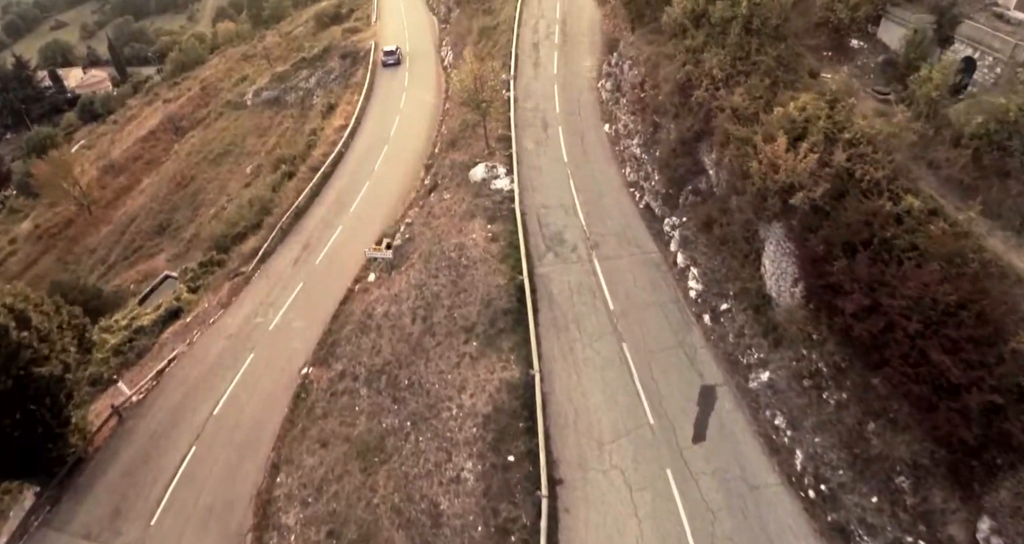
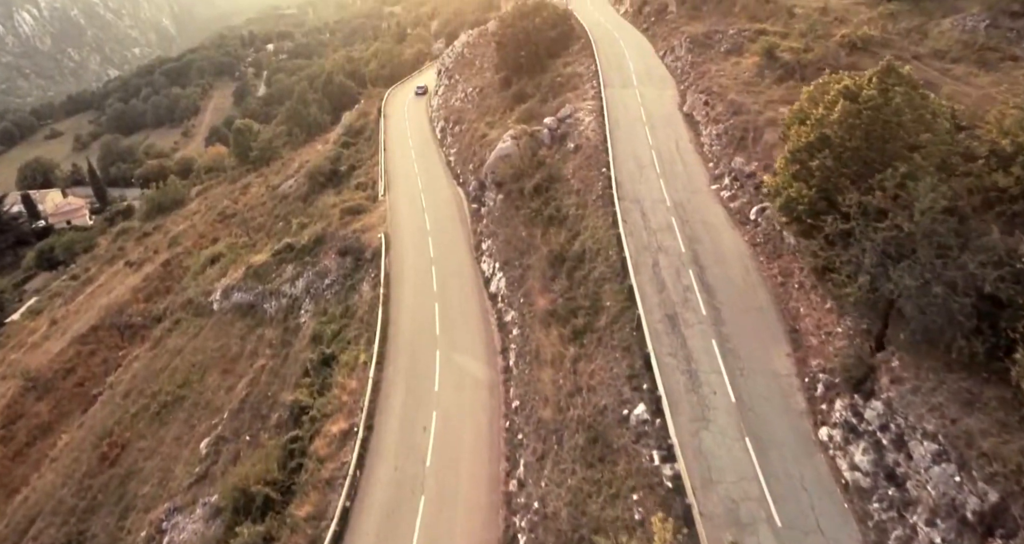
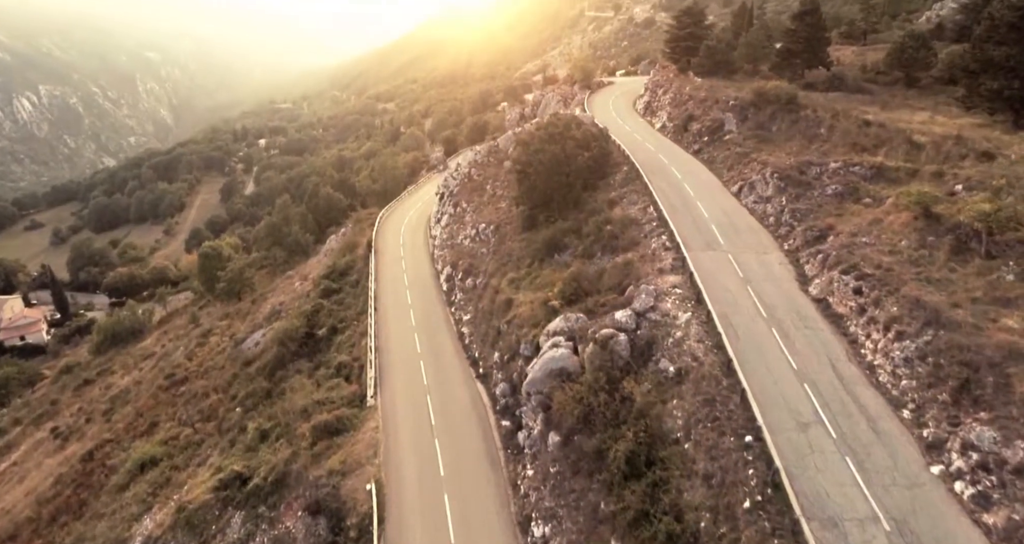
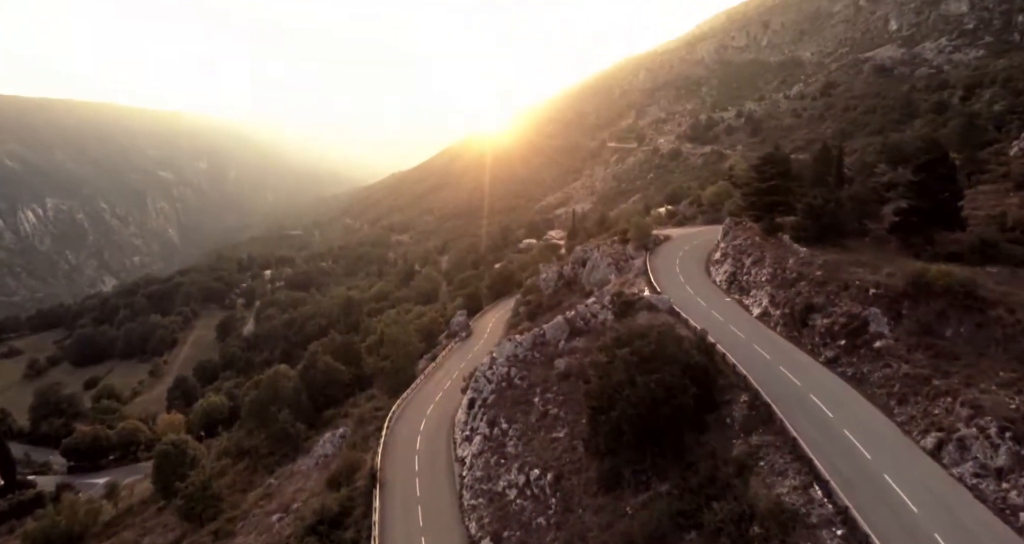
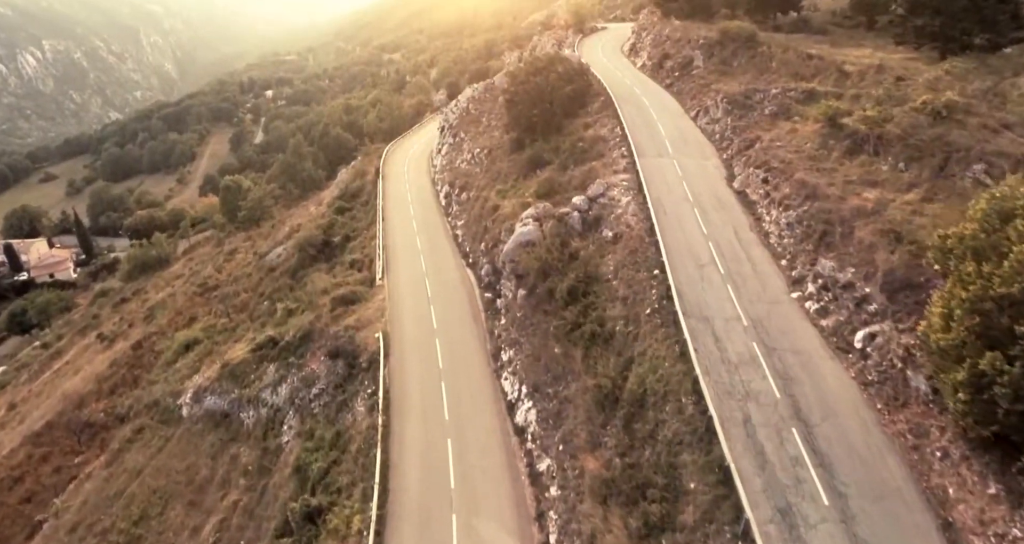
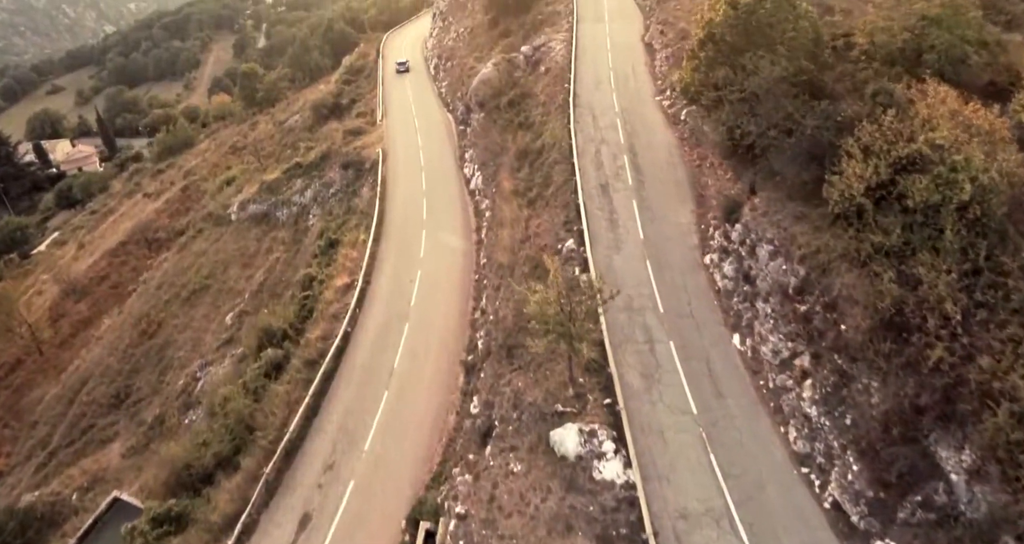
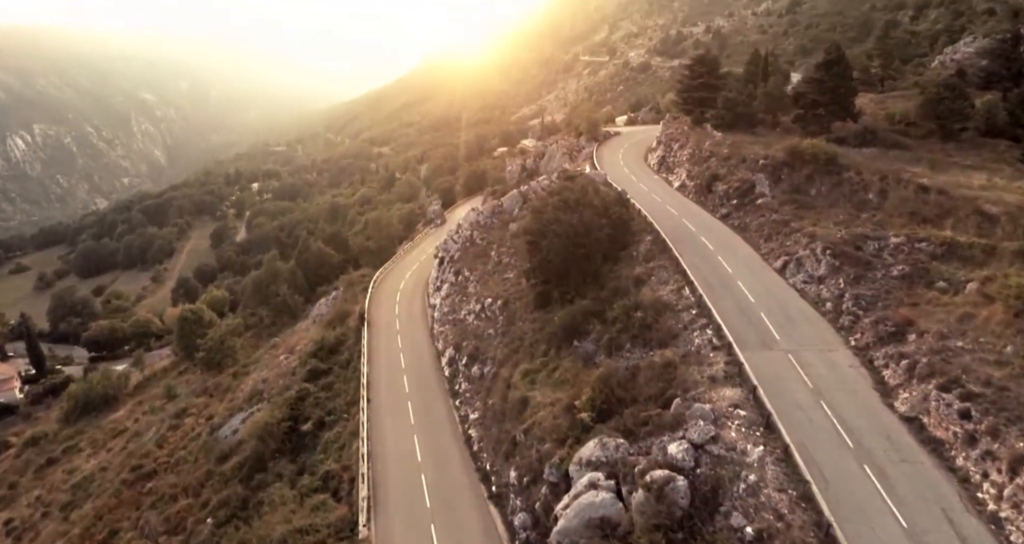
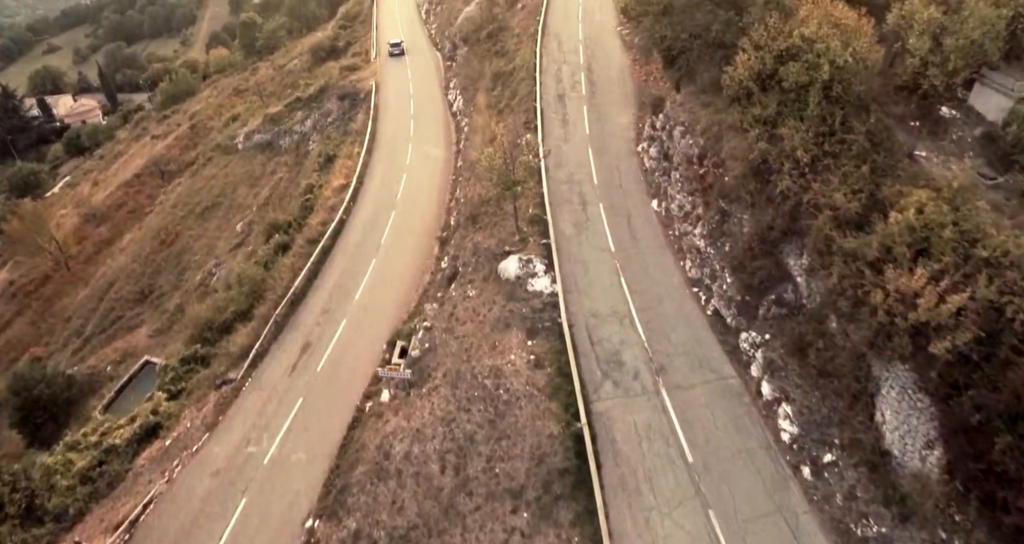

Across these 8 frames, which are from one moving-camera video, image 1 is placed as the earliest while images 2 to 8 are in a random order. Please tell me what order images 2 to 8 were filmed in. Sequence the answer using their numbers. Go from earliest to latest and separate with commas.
8, 6, 2, 5, 3, 7, 4
